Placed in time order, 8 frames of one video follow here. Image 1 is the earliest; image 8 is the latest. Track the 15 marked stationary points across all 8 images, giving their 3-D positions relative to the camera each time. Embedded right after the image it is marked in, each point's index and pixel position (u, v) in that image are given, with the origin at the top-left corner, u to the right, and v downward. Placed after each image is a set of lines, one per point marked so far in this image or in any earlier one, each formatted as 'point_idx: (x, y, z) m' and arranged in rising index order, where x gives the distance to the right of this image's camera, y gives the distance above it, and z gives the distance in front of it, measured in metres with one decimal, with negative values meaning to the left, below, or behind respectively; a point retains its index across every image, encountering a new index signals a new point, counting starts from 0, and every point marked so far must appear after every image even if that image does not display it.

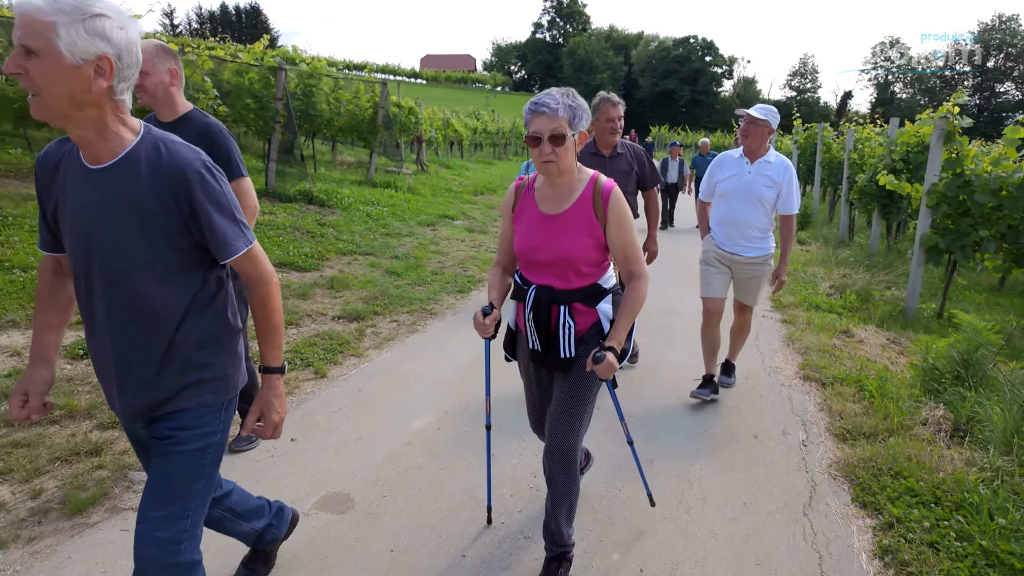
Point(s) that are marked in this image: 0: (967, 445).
0: (+2.4, -0.8, +3.3) m
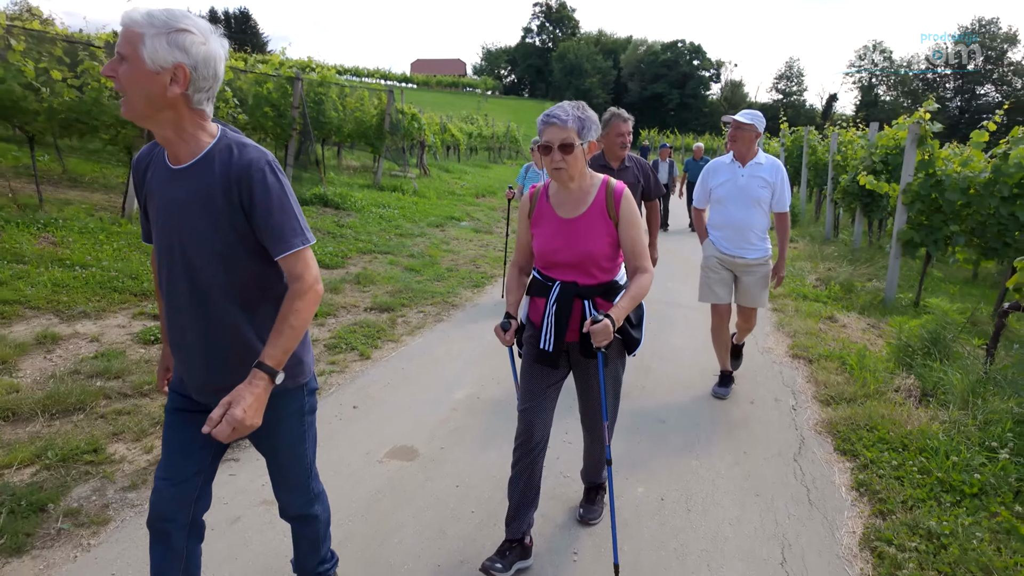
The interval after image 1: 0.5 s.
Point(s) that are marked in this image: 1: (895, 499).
0: (+2.6, -0.7, +3.8) m
1: (+1.7, -1.0, +2.9) m
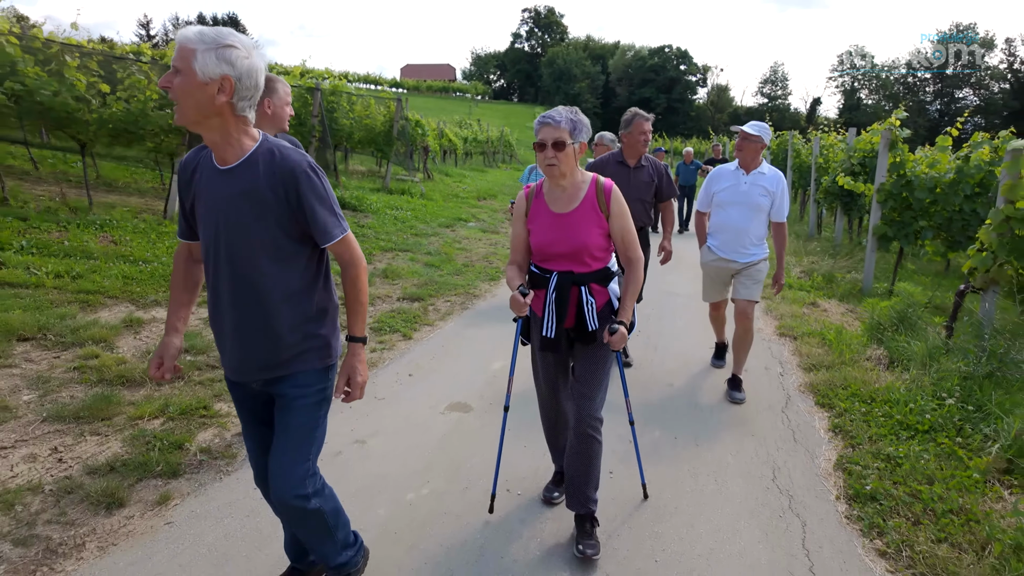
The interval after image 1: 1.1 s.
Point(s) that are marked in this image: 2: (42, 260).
0: (+2.8, -0.6, +4.5) m
1: (+2.0, -0.8, +3.6) m
2: (-4.2, +0.3, +5.7) m
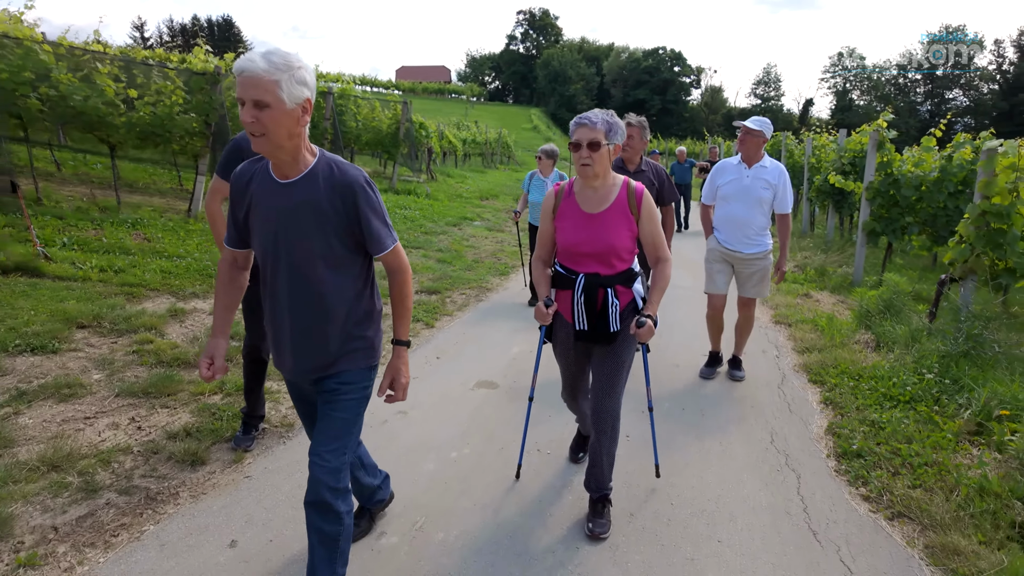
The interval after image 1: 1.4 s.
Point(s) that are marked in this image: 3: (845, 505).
0: (+2.9, -0.5, +5.0) m
1: (+2.1, -0.7, +4.0) m
2: (-4.1, +0.3, +6.0) m
3: (+1.6, -1.0, +3.0) m
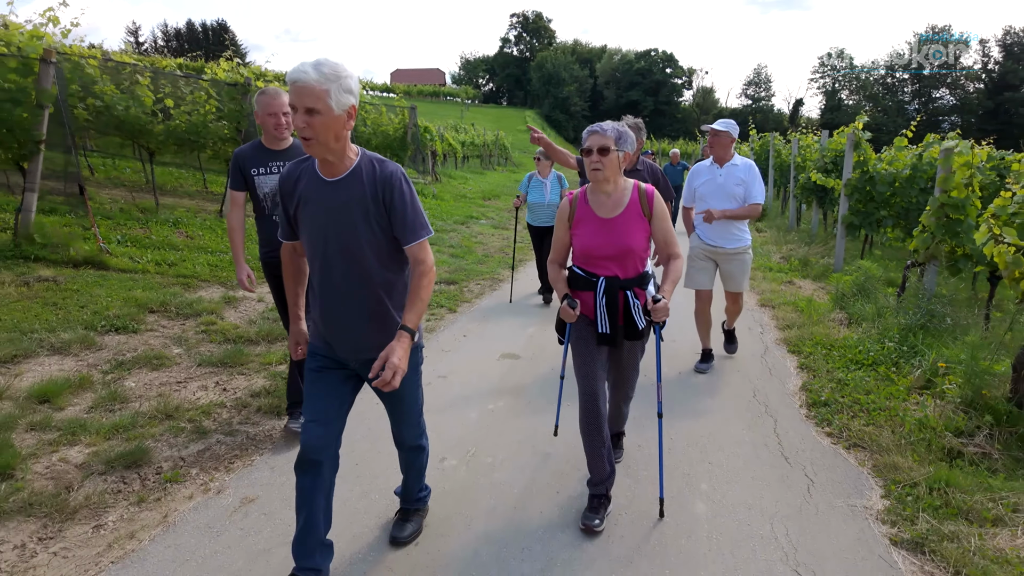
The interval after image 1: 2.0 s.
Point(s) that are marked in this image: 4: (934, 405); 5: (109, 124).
0: (+3.1, -0.3, +5.7) m
1: (+2.3, -0.6, +4.7) m
2: (-3.9, +0.4, +6.7) m
3: (+1.7, -0.9, +3.7) m
4: (+2.6, -0.7, +3.9) m
5: (-5.2, +2.1, +8.1) m
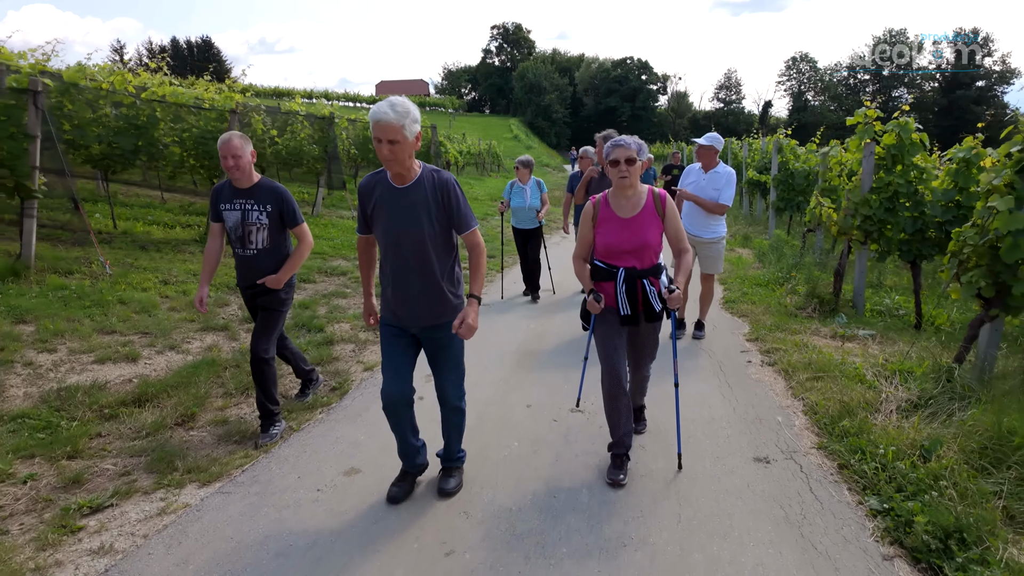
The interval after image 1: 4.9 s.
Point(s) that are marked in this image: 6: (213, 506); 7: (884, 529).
0: (+3.5, +0.3, +8.8) m
1: (+2.8, 0.0, +7.8) m
2: (-3.5, +0.8, +9.6) m
3: (+2.3, -0.3, +6.8) m
4: (+3.1, -0.1, +7.0) m
5: (-4.9, +2.4, +11.1) m
6: (-1.4, -1.0, +3.0) m
7: (+1.6, -1.0, +2.7) m
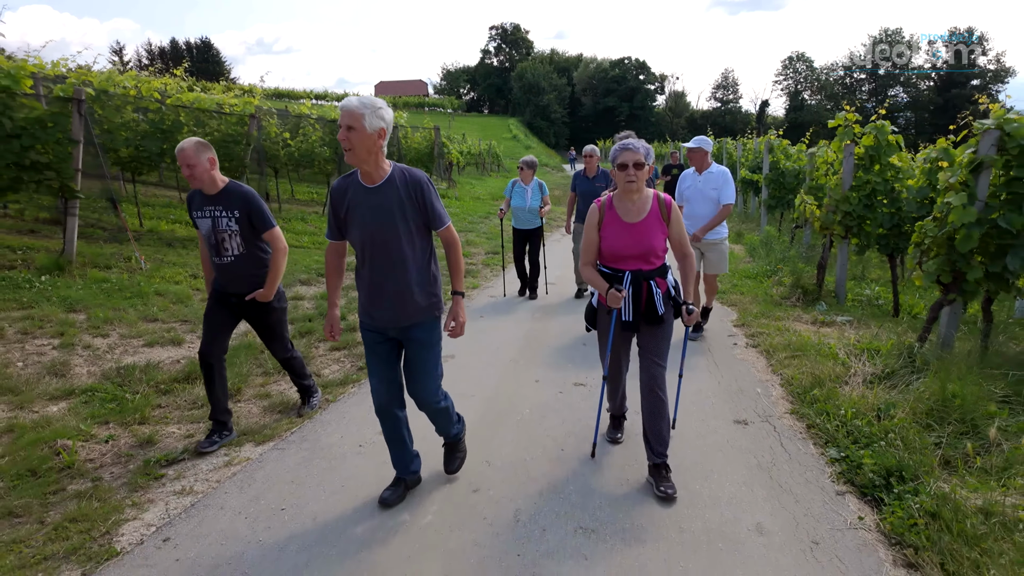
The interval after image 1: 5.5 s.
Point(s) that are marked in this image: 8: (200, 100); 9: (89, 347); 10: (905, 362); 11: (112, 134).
0: (+3.6, +0.4, +9.3) m
1: (+2.9, +0.1, +8.3) m
2: (-3.5, +0.8, +10.1) m
3: (+2.3, -0.2, +7.3) m
4: (+3.2, 0.0, +7.5) m
5: (-4.9, +2.5, +11.6) m
6: (-1.3, -0.9, +3.5) m
7: (+1.7, -0.9, +3.2) m
8: (-4.7, +2.9, +9.6) m
9: (-3.4, -0.5, +5.0) m
10: (+2.8, -0.5, +4.5) m
11: (-5.2, +2.0, +8.2) m
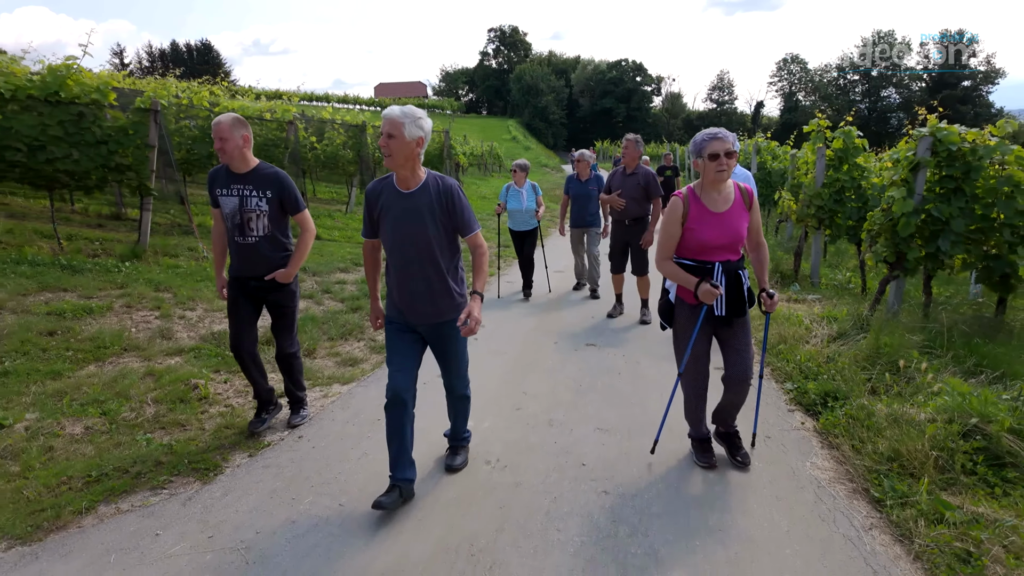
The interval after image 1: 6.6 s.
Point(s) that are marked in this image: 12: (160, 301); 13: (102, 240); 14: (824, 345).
0: (+3.8, +0.6, +10.4) m
1: (+3.0, +0.3, +9.4) m
2: (-3.3, +1.0, +11.2) m
3: (+2.5, 0.0, +8.3) m
4: (+3.4, +0.2, +8.6) m
5: (-4.7, +2.7, +12.6) m
6: (-1.1, -0.8, +4.5) m
7: (+1.9, -0.7, +4.3) m
8: (-4.6, +3.0, +10.6) m
9: (-3.2, -0.3, +6.0) m
10: (+3.0, -0.3, +5.6) m
11: (-5.0, +2.2, +9.2) m
12: (-3.5, -0.1, +6.3) m
13: (-5.1, +0.6, +7.8) m
14: (+2.6, -0.5, +5.2) m
